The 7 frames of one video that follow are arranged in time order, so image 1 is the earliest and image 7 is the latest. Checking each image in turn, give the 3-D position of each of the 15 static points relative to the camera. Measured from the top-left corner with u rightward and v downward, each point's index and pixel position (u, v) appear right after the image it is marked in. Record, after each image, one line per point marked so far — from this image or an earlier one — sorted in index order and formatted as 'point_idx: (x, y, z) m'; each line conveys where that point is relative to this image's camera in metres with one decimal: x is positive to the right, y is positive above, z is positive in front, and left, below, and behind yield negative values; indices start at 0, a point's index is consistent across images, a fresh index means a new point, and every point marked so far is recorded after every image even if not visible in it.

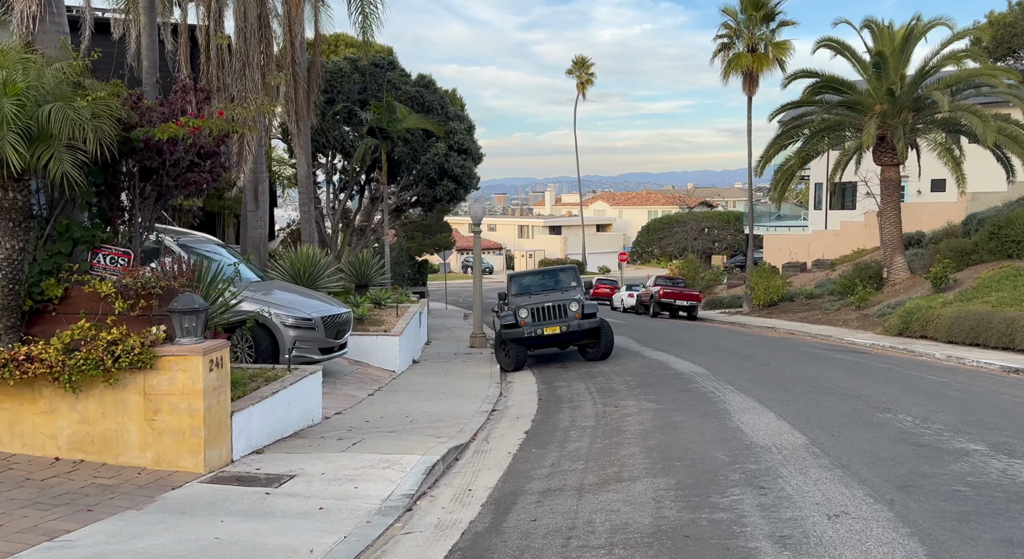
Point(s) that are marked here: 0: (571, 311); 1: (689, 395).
0: (+1.2, -0.6, +16.4) m
1: (+2.4, -1.5, +11.3) m
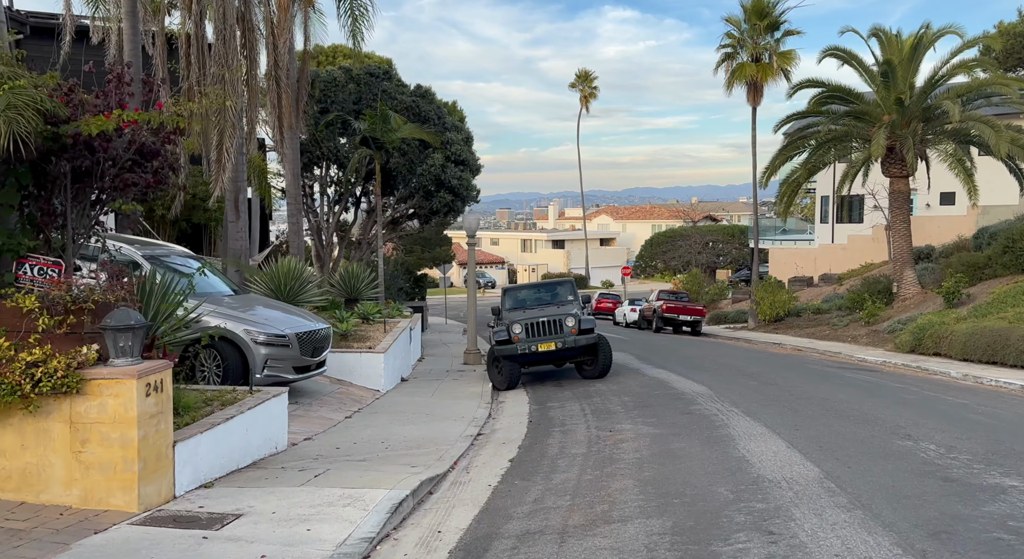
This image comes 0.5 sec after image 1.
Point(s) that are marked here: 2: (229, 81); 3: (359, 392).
0: (+1.0, -0.9, +15.6) m
1: (+2.2, -1.7, +10.4) m
2: (-5.0, +3.5, +14.6) m
3: (-2.4, -1.8, +13.2) m
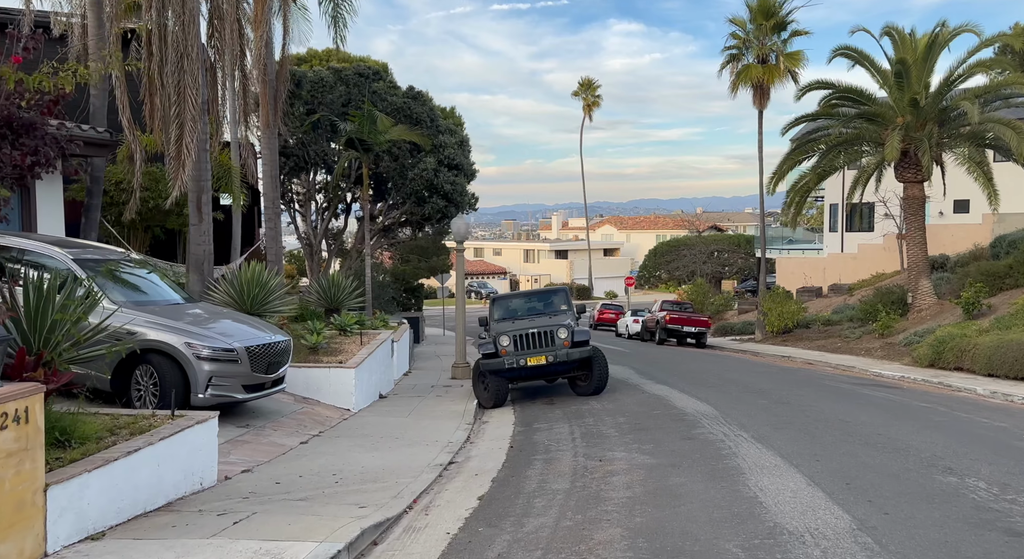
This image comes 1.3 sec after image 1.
0: (+0.8, -1.0, +14.3) m
1: (+2.0, -1.8, +9.1) m
2: (-5.2, +3.3, +13.4) m
3: (-2.6, -1.9, +11.9) m
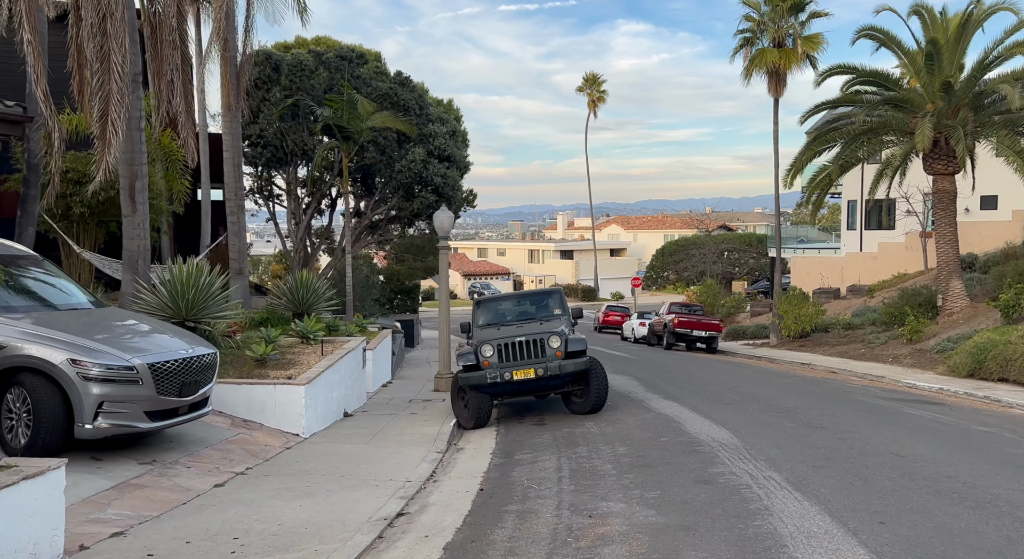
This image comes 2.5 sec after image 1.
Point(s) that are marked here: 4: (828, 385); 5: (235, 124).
0: (+0.6, -1.0, +12.3) m
1: (+1.7, -1.8, +7.1) m
2: (-5.4, +3.3, +11.5) m
3: (-2.9, -1.9, +9.9) m
4: (+6.4, -2.1, +17.1) m
5: (-5.6, +3.2, +17.1) m
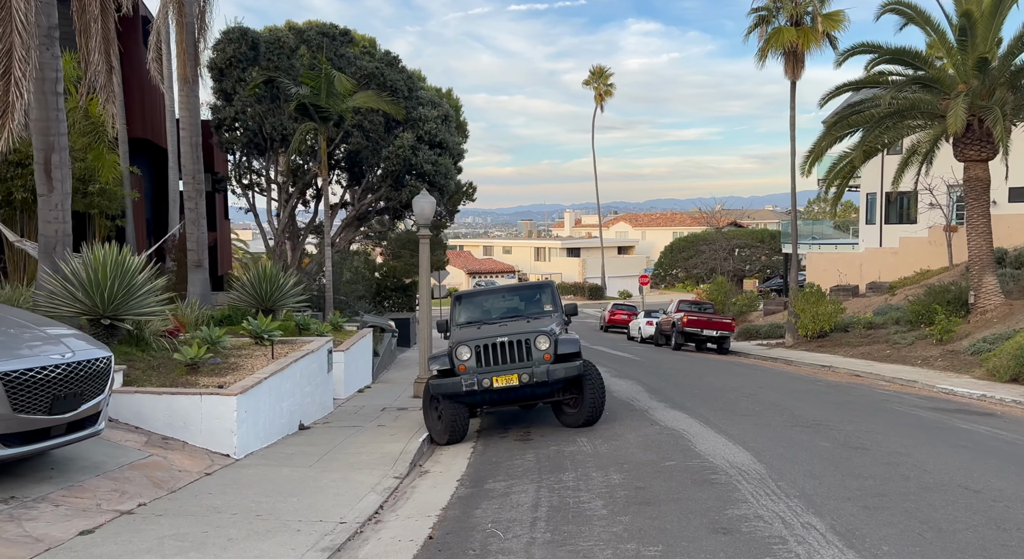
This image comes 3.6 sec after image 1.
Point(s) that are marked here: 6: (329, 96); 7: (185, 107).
0: (+0.3, -0.9, +10.5) m
1: (+1.4, -1.7, +5.3) m
2: (-5.7, +3.5, +9.7) m
3: (-3.2, -1.8, +8.1) m
4: (+6.2, -2.0, +15.2) m
5: (-5.8, +3.3, +15.3) m
6: (-4.2, +4.2, +19.3) m
7: (-5.9, +3.1, +15.3) m
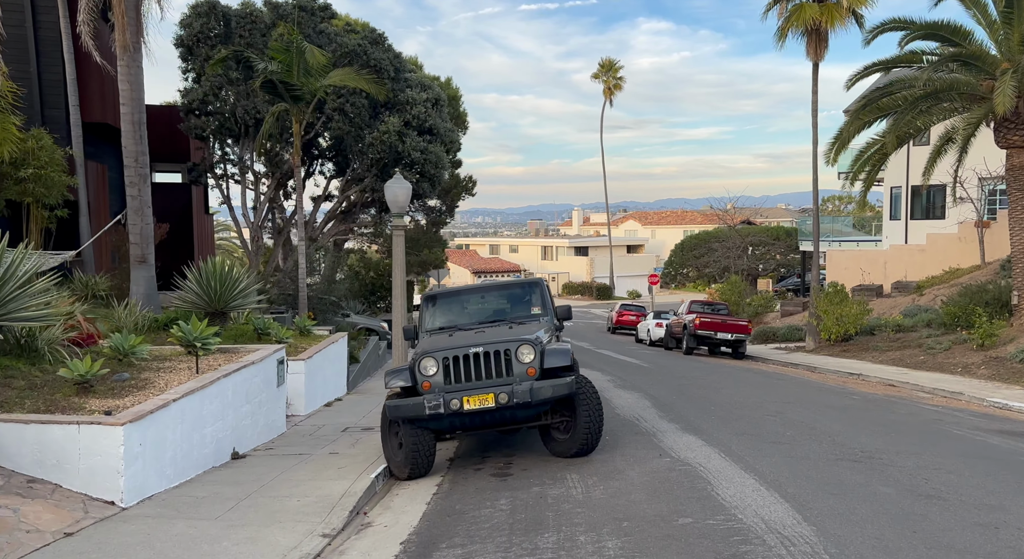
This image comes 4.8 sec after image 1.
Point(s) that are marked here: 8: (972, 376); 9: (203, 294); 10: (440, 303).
0: (+0.1, -0.9, +8.5) m
1: (+1.1, -1.6, +3.3) m
2: (-5.9, +3.5, +7.8) m
3: (-3.4, -1.7, +6.2) m
4: (+6.1, -2.0, +13.2) m
5: (-6.0, +3.3, +13.4) m
6: (-4.3, +4.2, +17.3) m
7: (-6.1, +3.2, +13.3) m
8: (+9.8, -2.0, +17.9) m
9: (-4.8, -0.2, +13.3) m
10: (-0.9, -0.3, +10.7) m
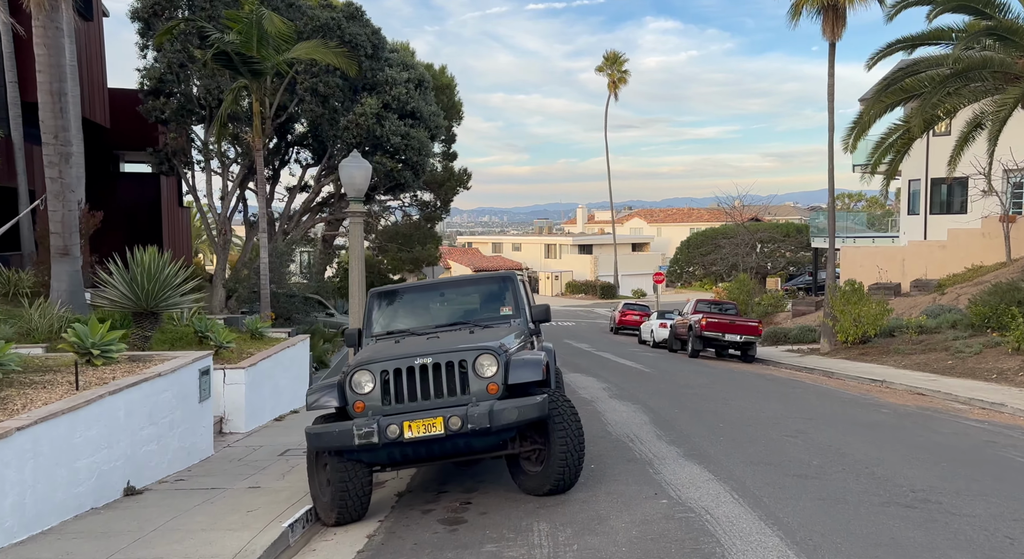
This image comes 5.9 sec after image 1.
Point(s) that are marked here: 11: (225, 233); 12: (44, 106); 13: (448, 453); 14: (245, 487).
0: (-0.3, -0.8, +6.7) m
1: (+0.7, -1.6, +1.5) m
2: (-6.3, +3.6, +6.0) m
3: (-3.8, -1.7, +4.4) m
4: (+5.7, -1.9, +11.3) m
5: (-6.3, +3.4, +11.6) m
6: (-4.6, +4.3, +15.5) m
7: (-6.4, +3.2, +11.6) m
8: (+9.5, -2.0, +16.0) m
9: (-5.1, -0.2, +11.5) m
10: (-1.3, -0.2, +8.9) m
11: (-6.8, +1.1, +20.1) m
12: (-6.4, +2.4, +11.5) m
13: (-0.5, -1.4, +6.8) m
14: (-2.5, -1.9, +7.8) m
